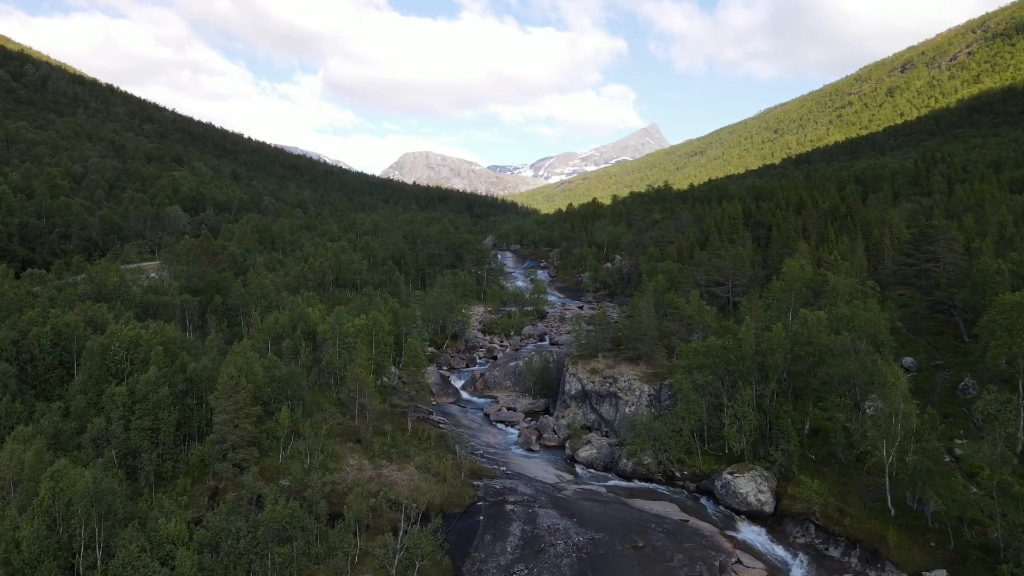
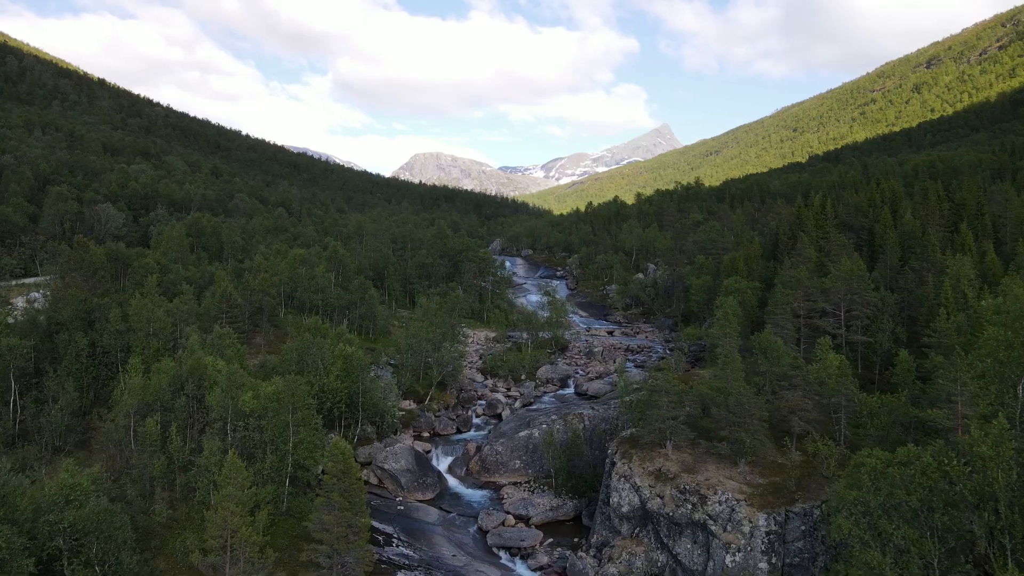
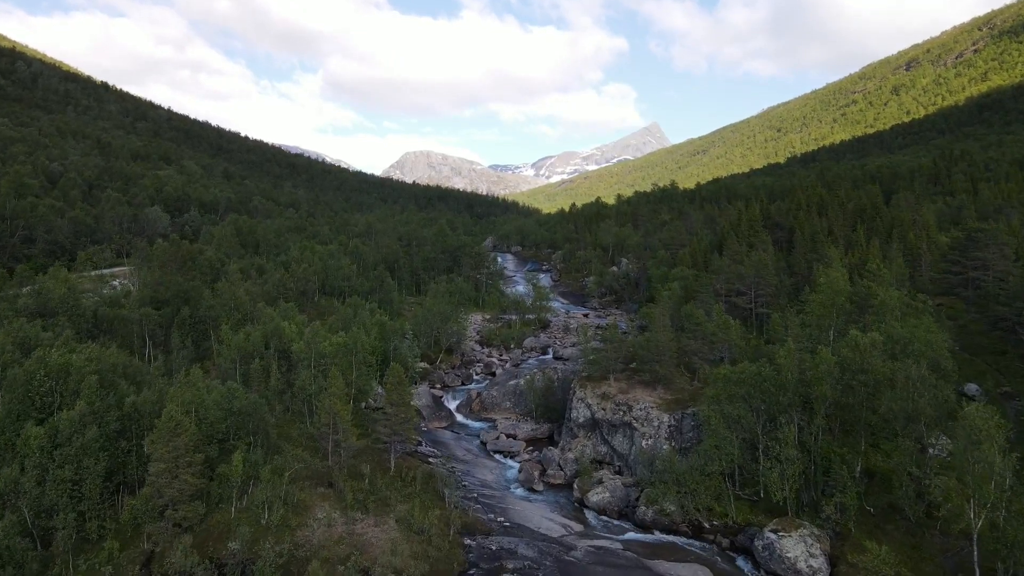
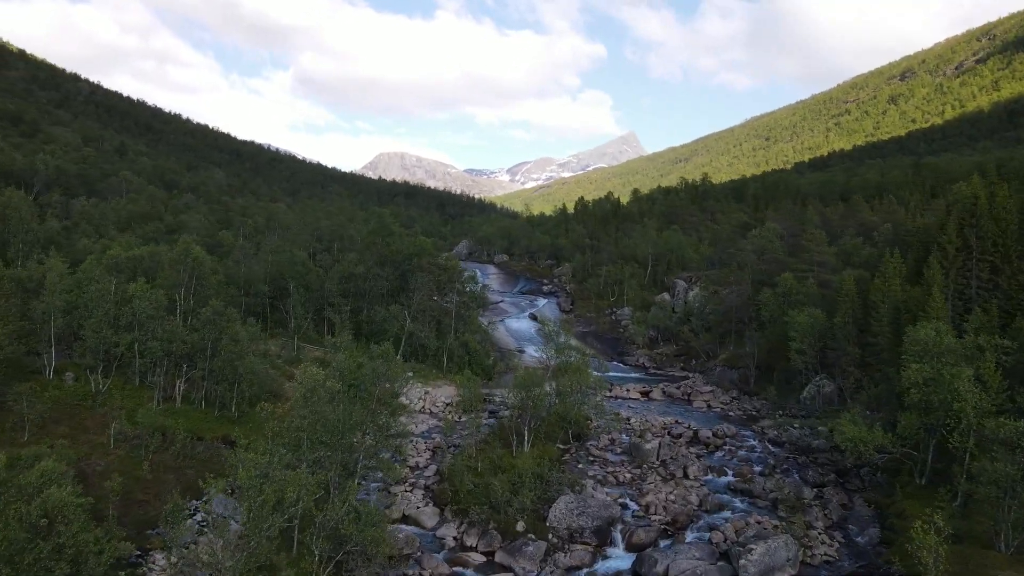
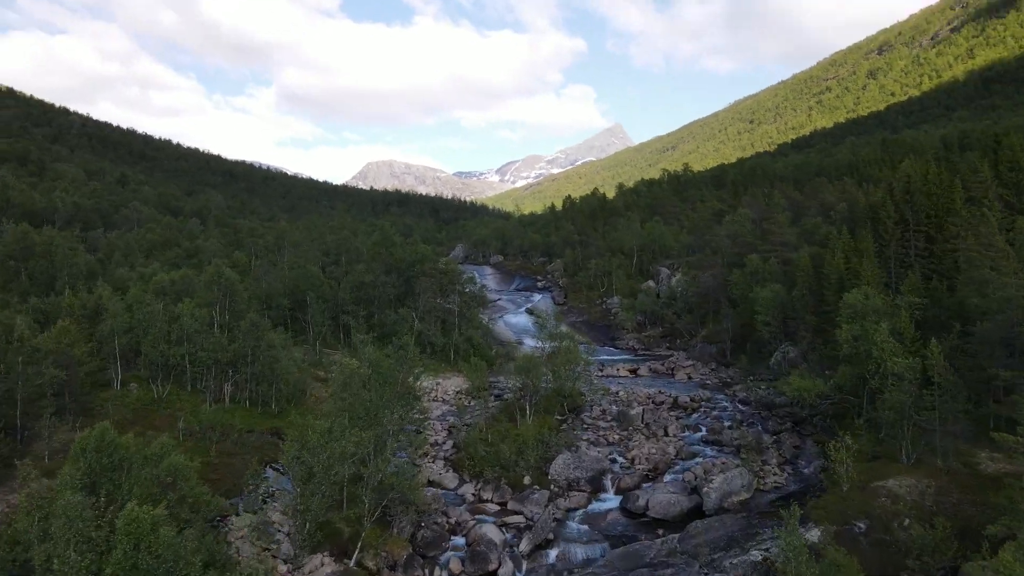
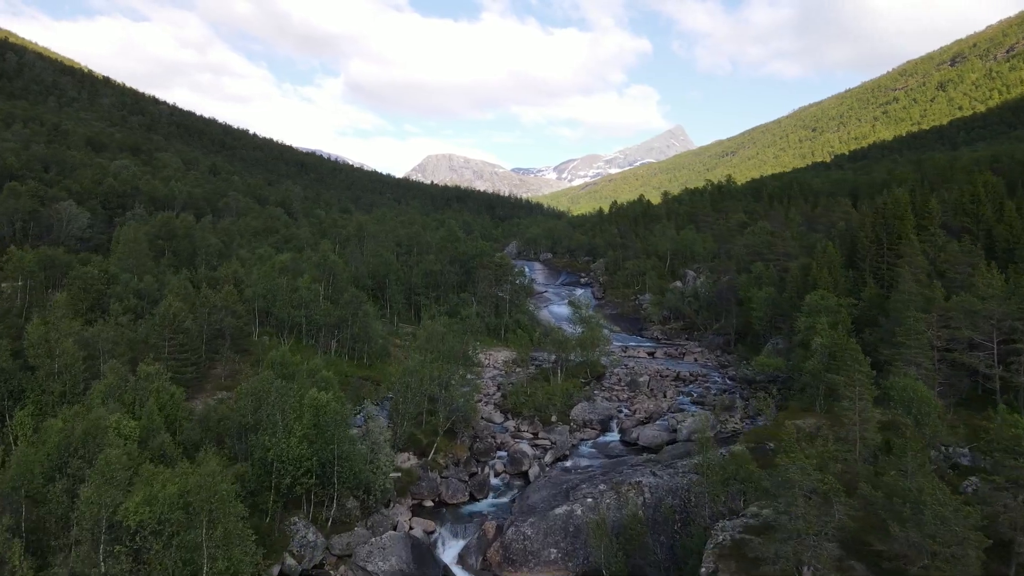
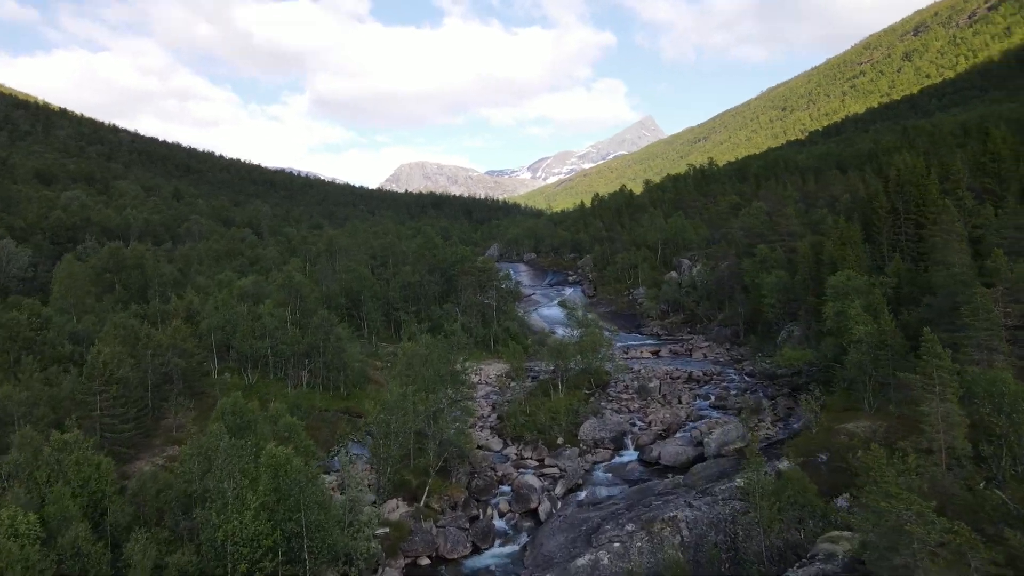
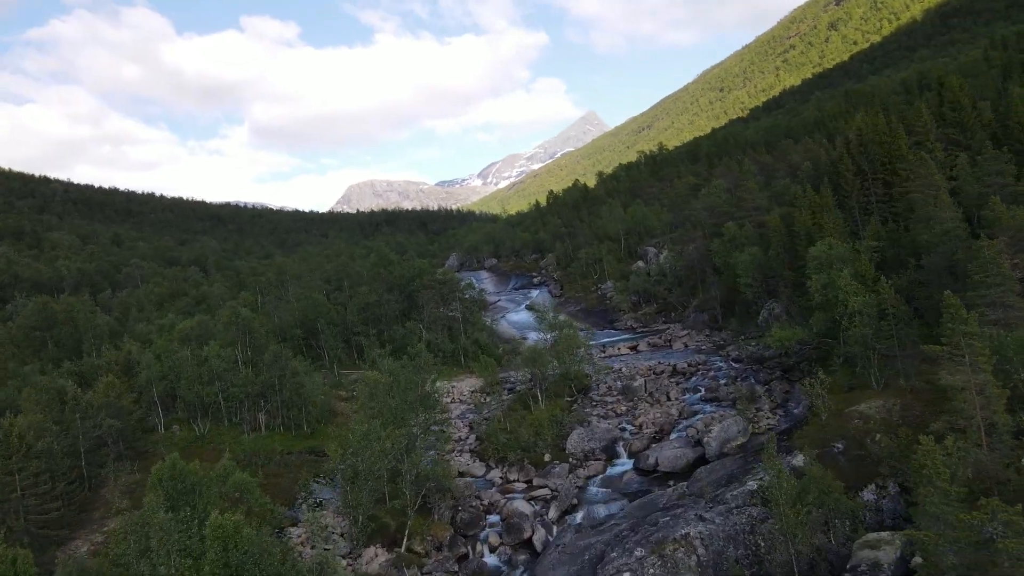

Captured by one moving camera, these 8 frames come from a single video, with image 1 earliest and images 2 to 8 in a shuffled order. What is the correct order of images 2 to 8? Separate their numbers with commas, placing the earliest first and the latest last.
3, 2, 6, 7, 8, 5, 4
